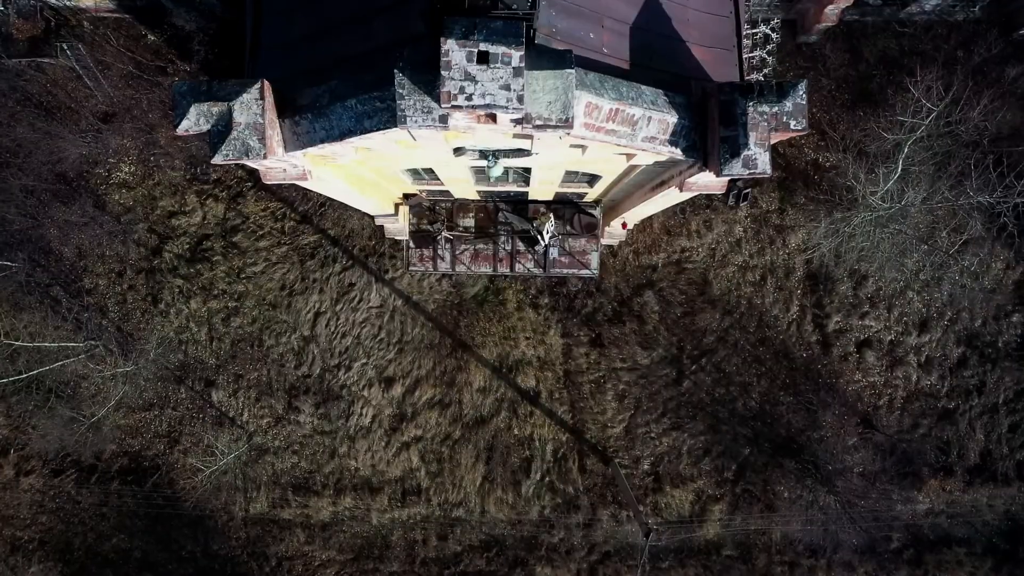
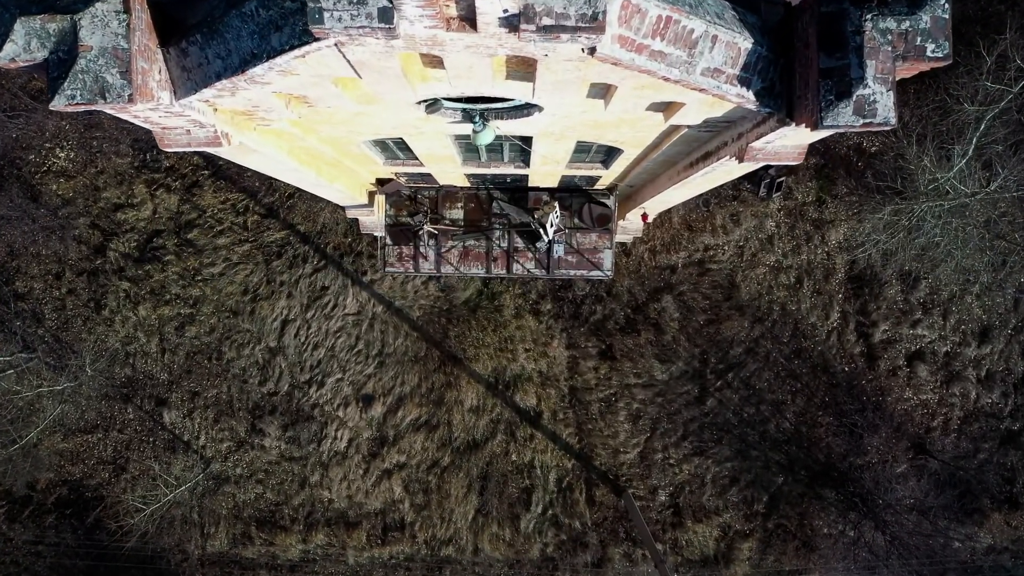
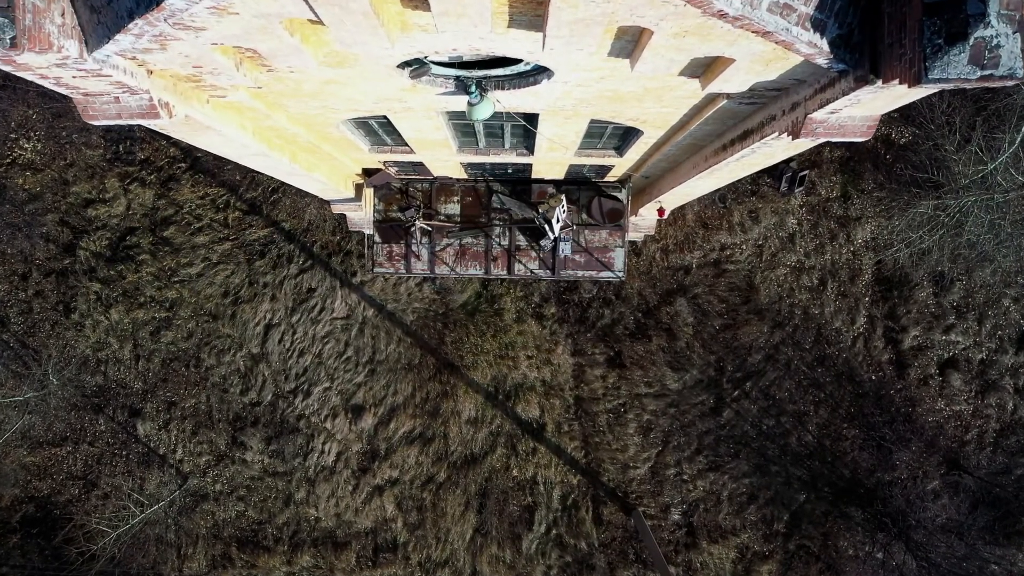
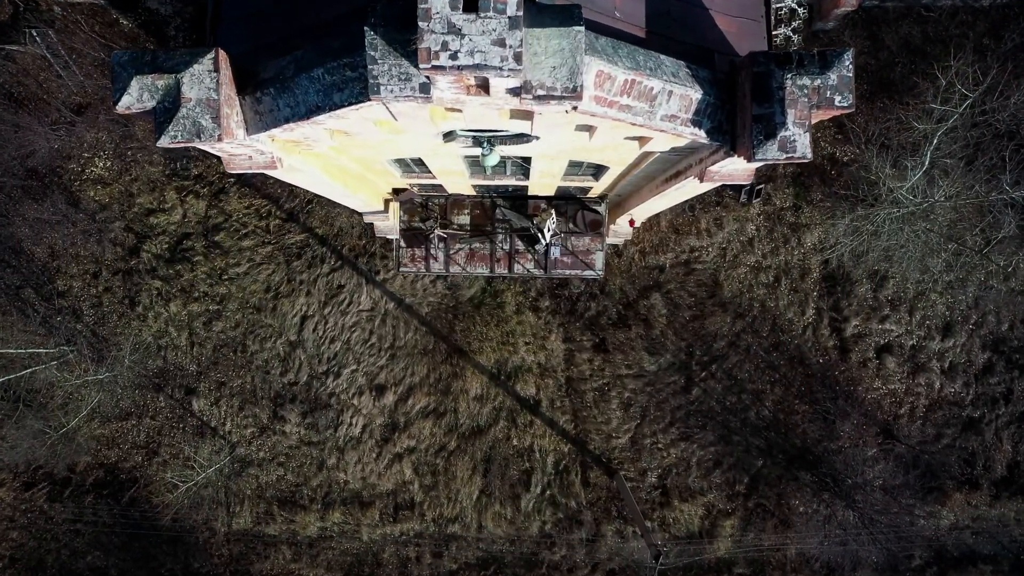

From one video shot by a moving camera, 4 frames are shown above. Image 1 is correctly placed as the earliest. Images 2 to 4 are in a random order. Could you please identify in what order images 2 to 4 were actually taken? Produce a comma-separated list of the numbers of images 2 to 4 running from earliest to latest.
4, 2, 3
